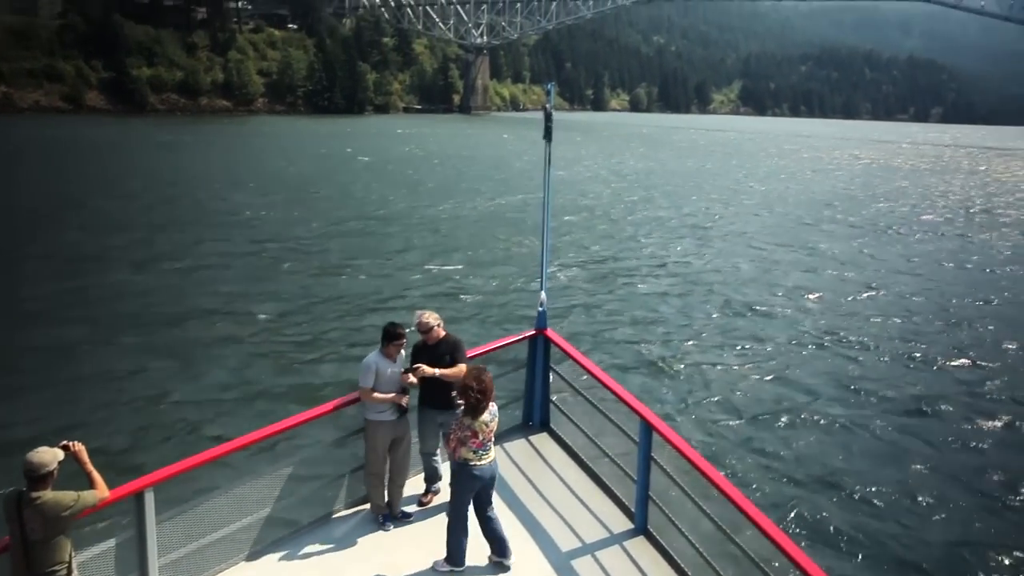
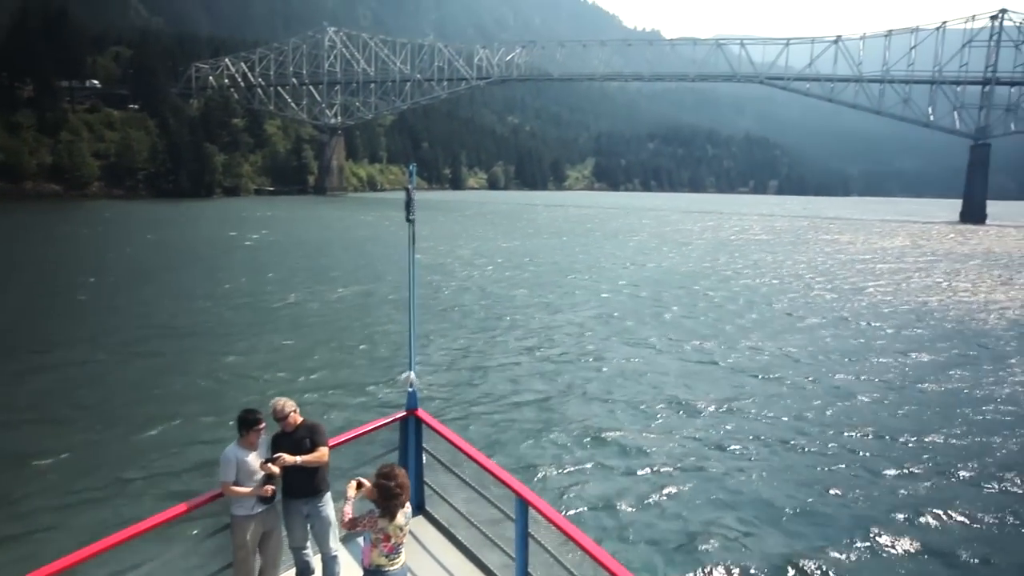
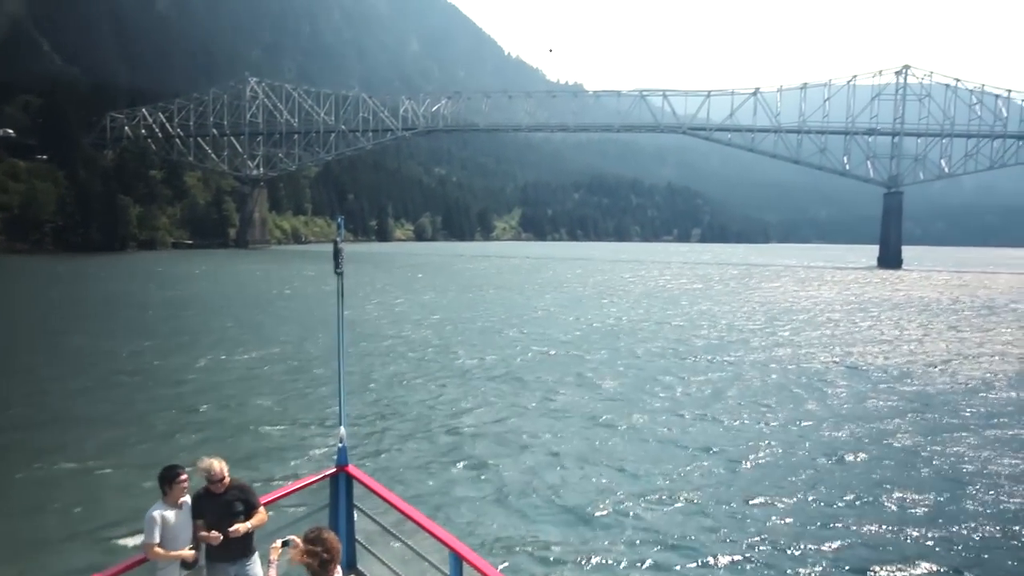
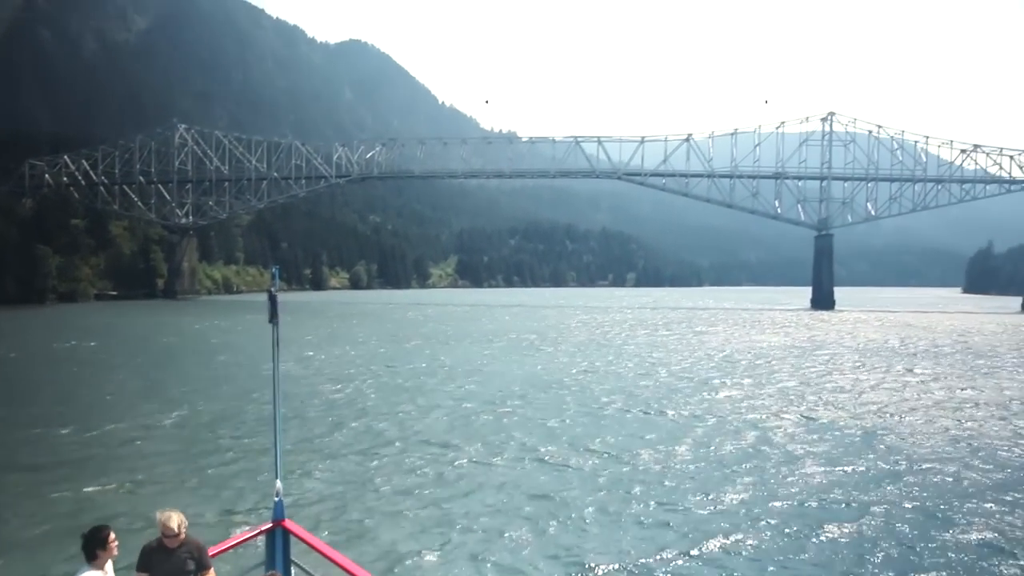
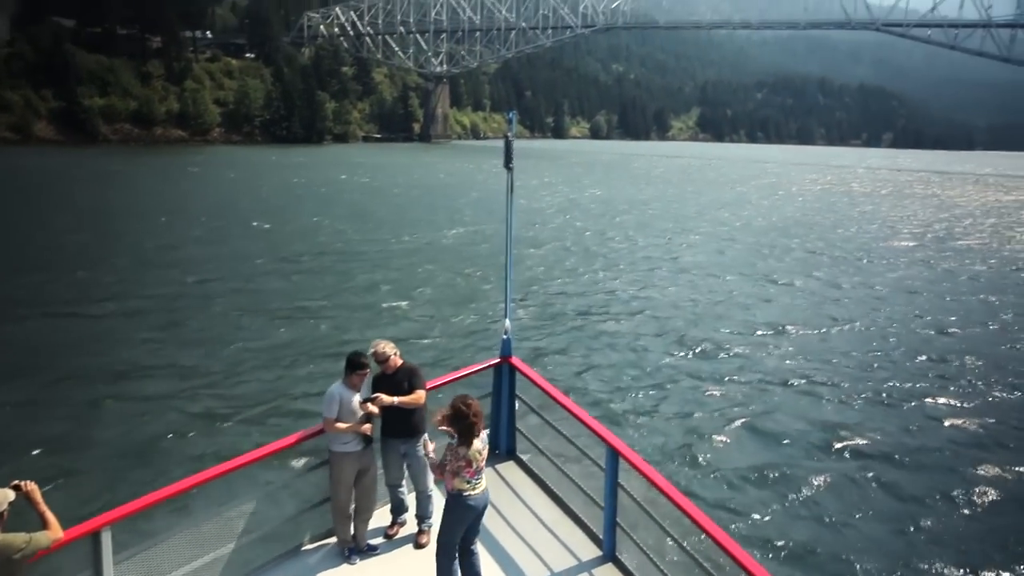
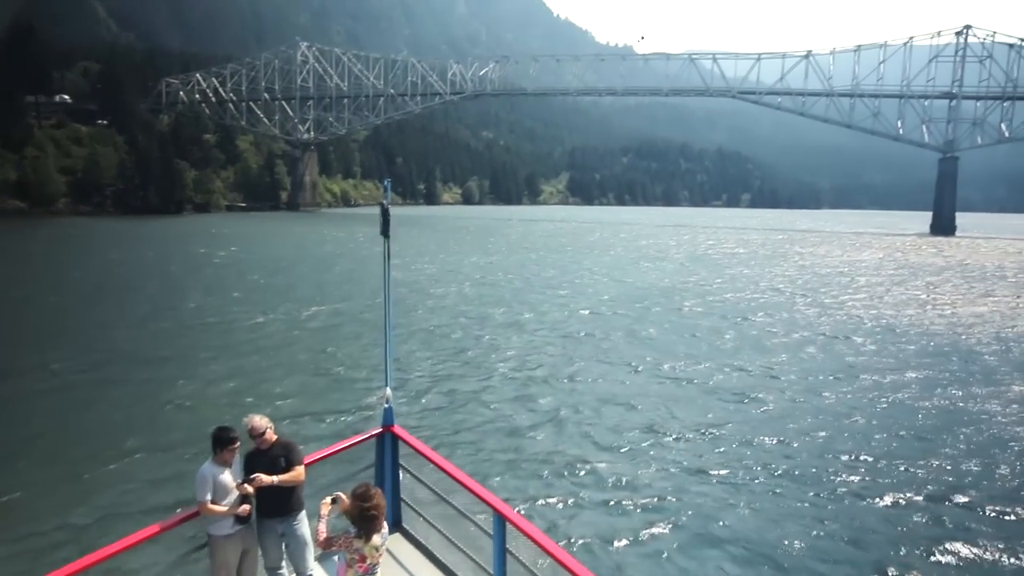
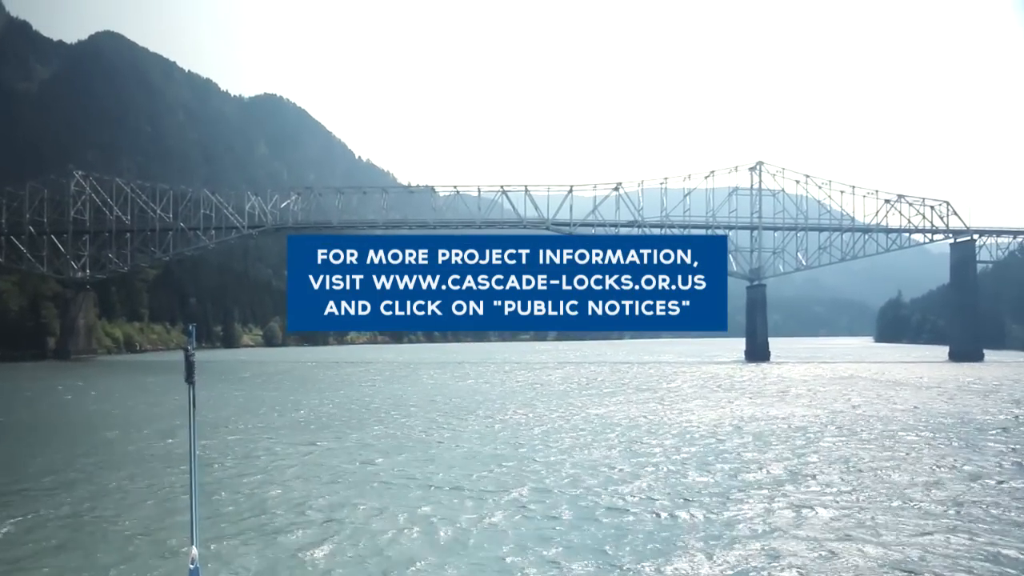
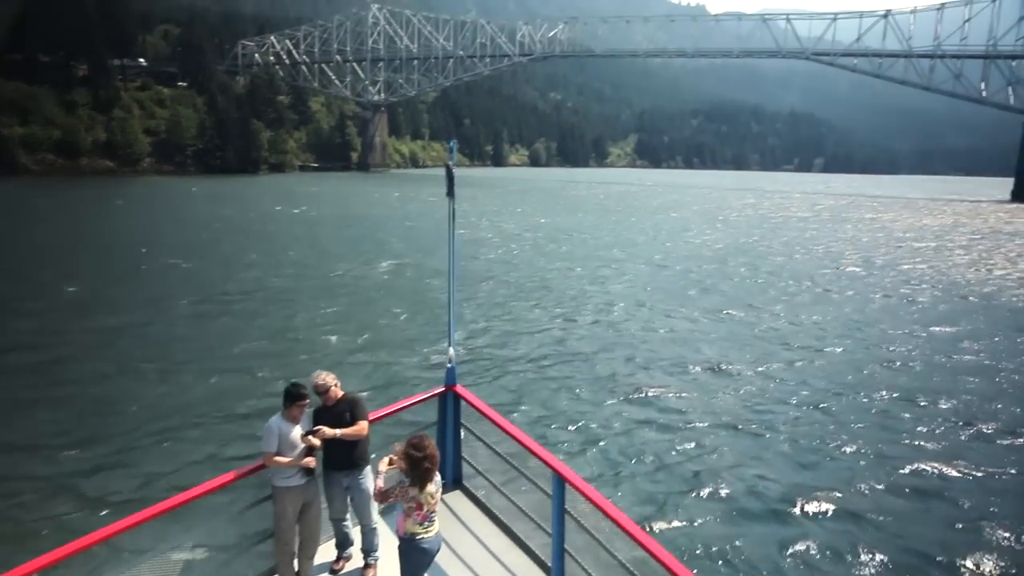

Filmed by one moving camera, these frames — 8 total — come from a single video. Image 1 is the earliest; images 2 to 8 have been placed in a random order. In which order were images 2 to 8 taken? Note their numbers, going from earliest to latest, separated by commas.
5, 8, 2, 6, 3, 4, 7
